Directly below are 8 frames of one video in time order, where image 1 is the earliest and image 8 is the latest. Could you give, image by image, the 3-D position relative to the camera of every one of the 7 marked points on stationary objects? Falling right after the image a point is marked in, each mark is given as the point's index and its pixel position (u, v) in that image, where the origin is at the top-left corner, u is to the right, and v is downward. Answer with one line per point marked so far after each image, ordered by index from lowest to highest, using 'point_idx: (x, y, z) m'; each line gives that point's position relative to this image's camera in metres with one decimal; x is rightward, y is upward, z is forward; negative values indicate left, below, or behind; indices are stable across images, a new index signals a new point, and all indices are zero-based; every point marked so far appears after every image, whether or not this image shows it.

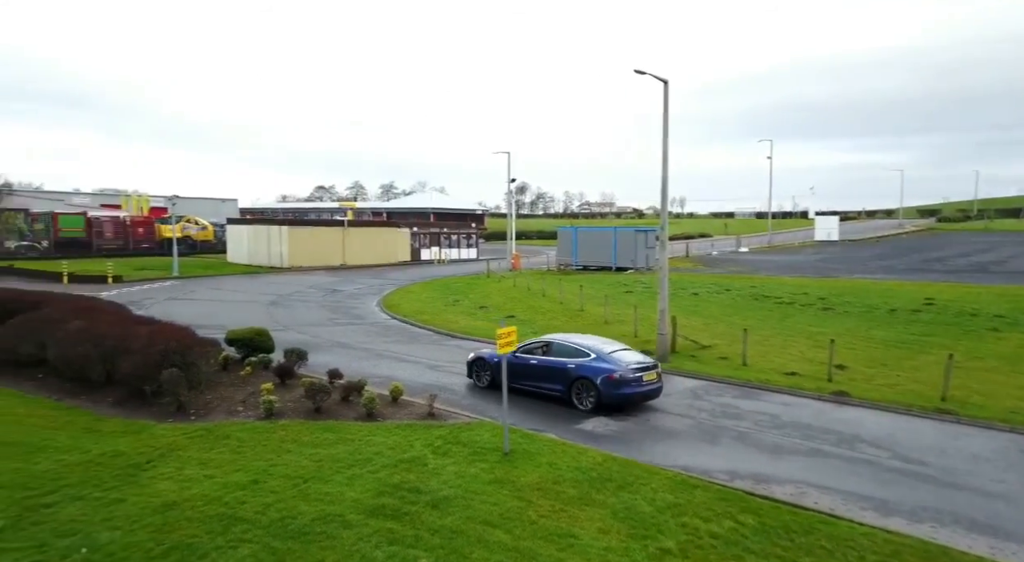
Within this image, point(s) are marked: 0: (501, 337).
0: (-0.1, -0.8, +10.0) m
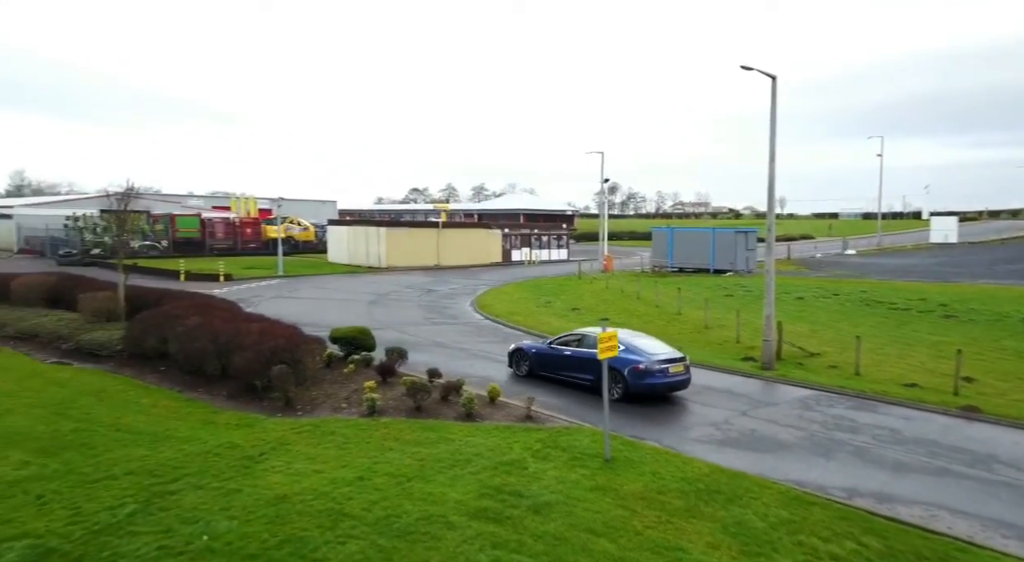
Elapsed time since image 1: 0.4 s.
0: (+1.2, -0.8, +9.8) m
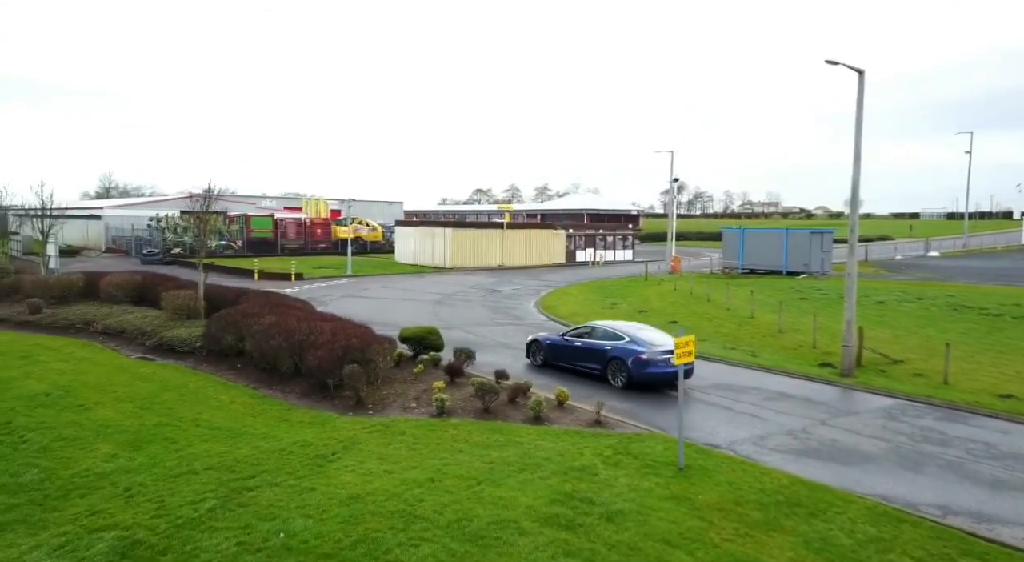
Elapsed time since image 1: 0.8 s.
0: (+2.1, -0.8, +9.6) m
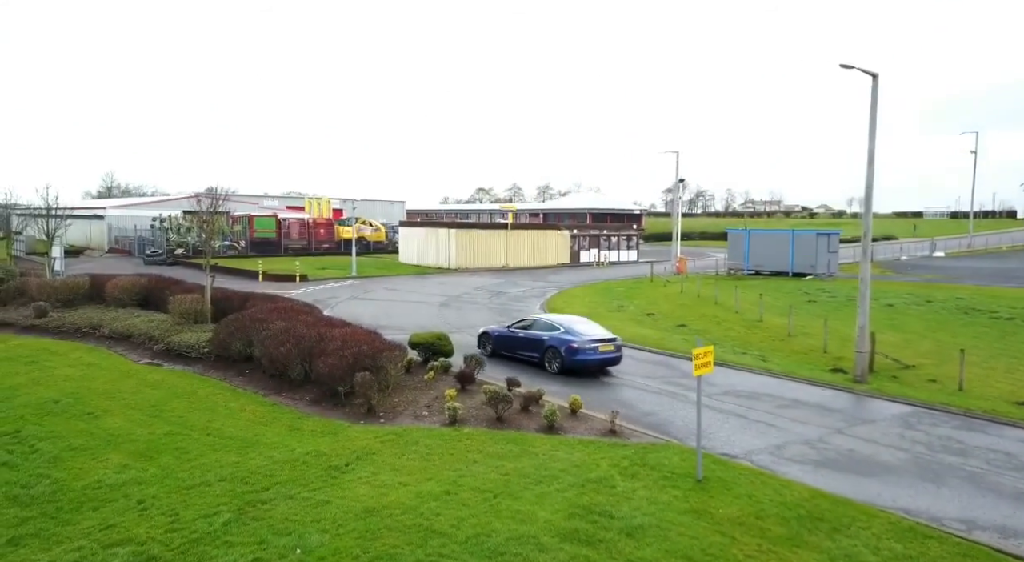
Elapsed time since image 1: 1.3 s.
0: (+2.4, -1.0, +9.4) m
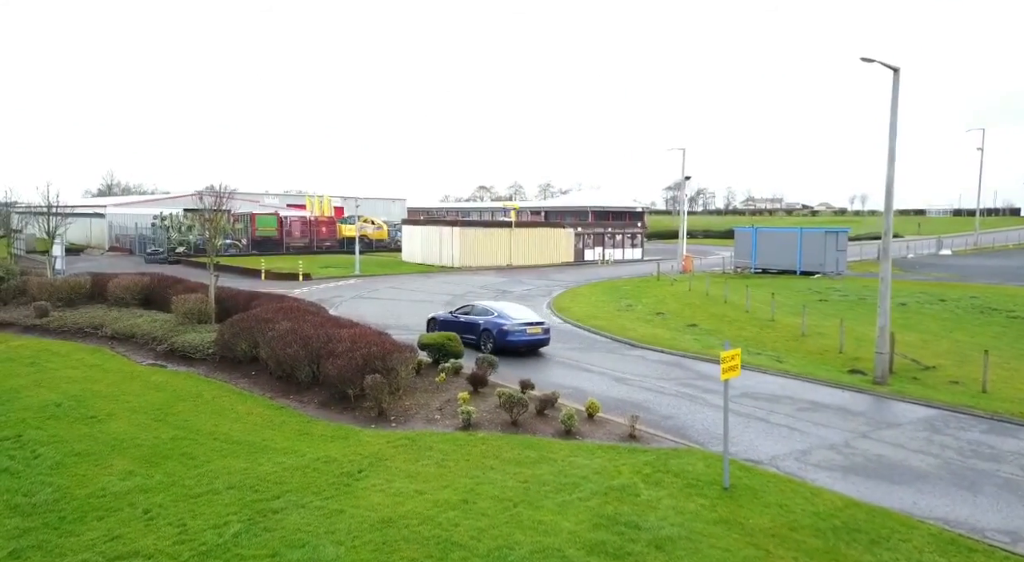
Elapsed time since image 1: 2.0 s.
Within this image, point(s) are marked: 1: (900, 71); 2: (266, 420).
0: (+2.6, -1.0, +9.1) m
1: (+7.8, +4.2, +15.0) m
2: (-4.1, -2.3, +12.4) m
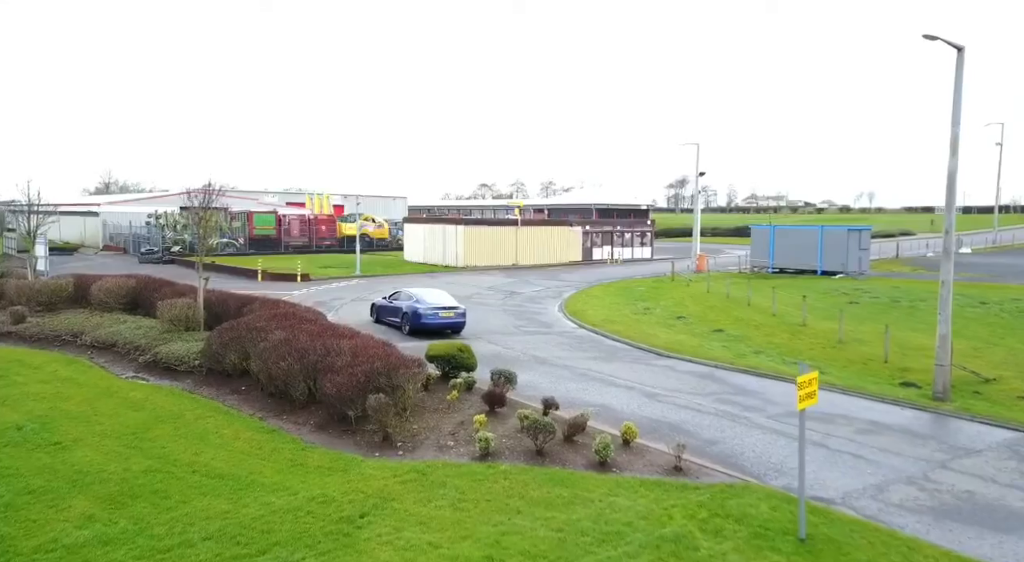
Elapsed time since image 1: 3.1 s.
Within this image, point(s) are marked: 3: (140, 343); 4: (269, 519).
0: (+3.0, -1.1, +7.5) m
1: (+8.2, +4.2, +13.4) m
2: (-3.8, -2.4, +10.9) m
3: (-8.4, -1.4, +16.7) m
4: (-2.7, -2.7, +8.4) m
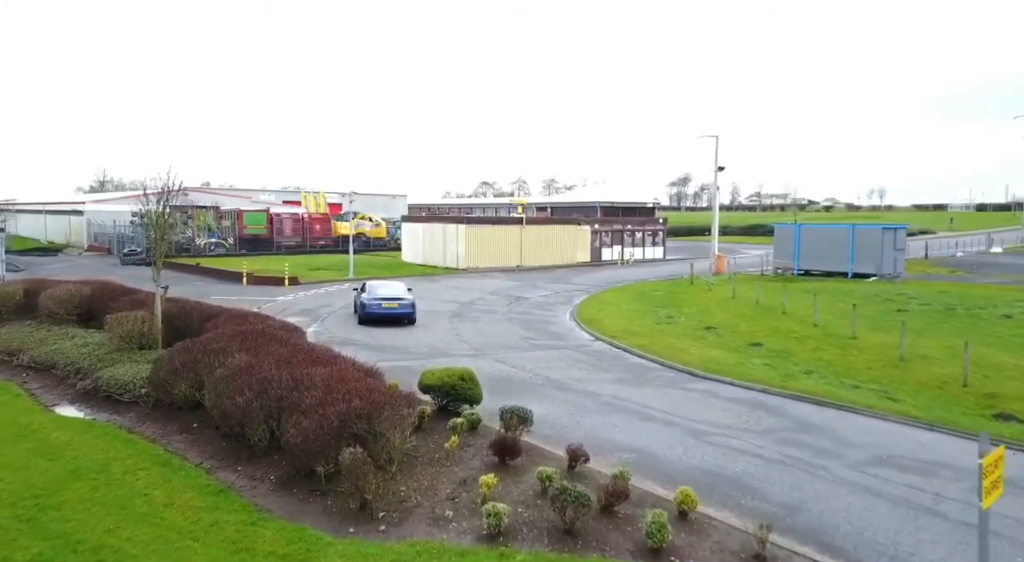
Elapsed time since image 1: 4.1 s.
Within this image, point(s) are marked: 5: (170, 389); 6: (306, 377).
0: (+3.2, -1.3, +4.9) m
1: (+8.4, +4.0, +10.8) m
2: (-3.6, -2.6, +8.2) m
3: (-8.2, -1.6, +14.1) m
4: (-2.5, -2.9, +5.7) m
5: (-5.6, -1.7, +12.0) m
6: (-2.9, -1.3, +10.5) m
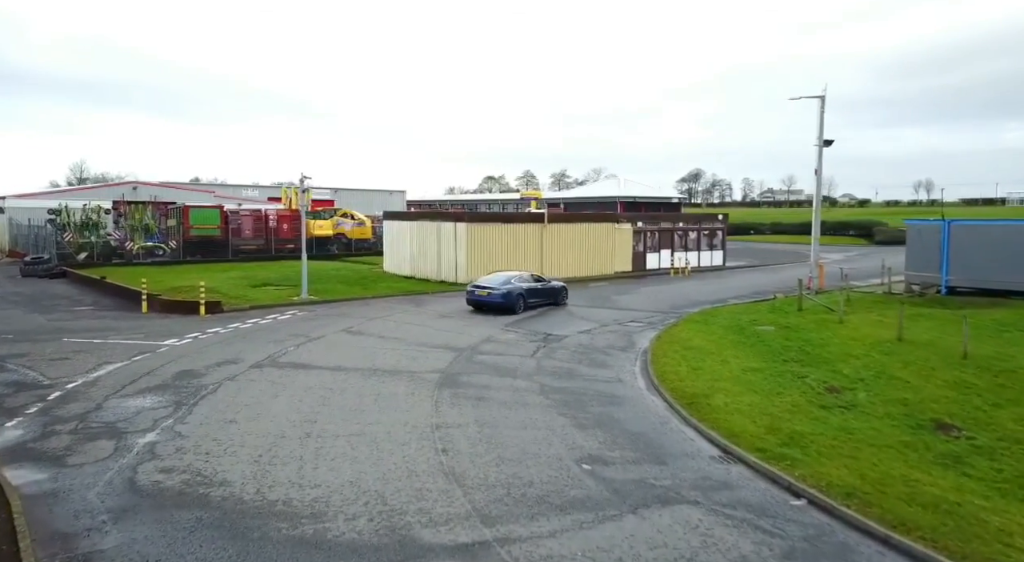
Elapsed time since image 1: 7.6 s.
0: (+3.6, -2.1, -5.6) m
1: (+8.9, +3.2, +0.2) m
2: (-3.0, -3.4, -2.2) m
3: (-7.6, -2.4, +3.7) m
4: (-2.0, -3.7, -4.7) m
5: (-5.0, -2.6, +1.6) m
6: (-2.4, -2.1, 0.0) m
